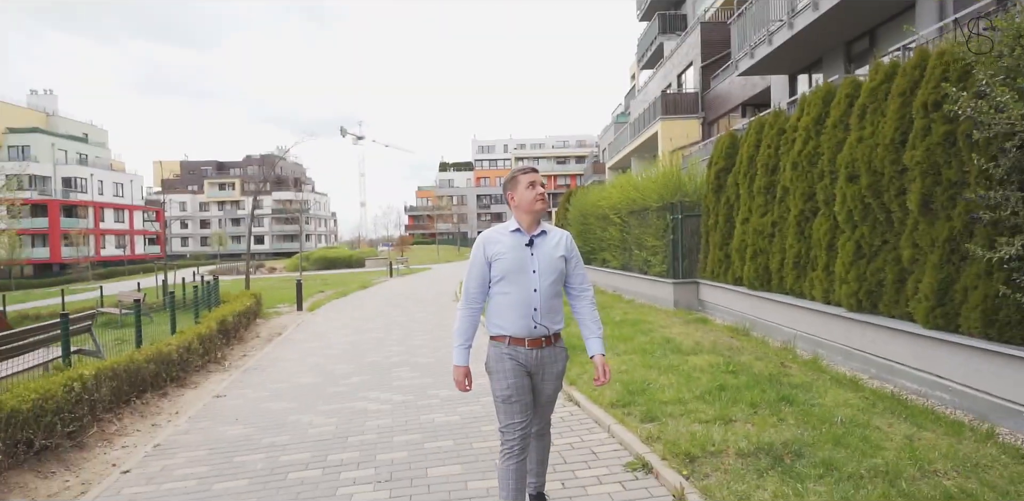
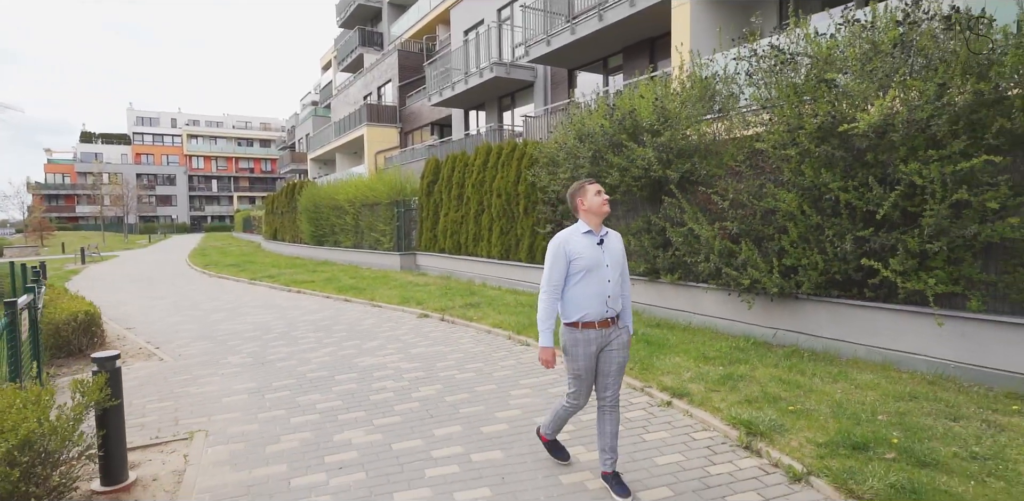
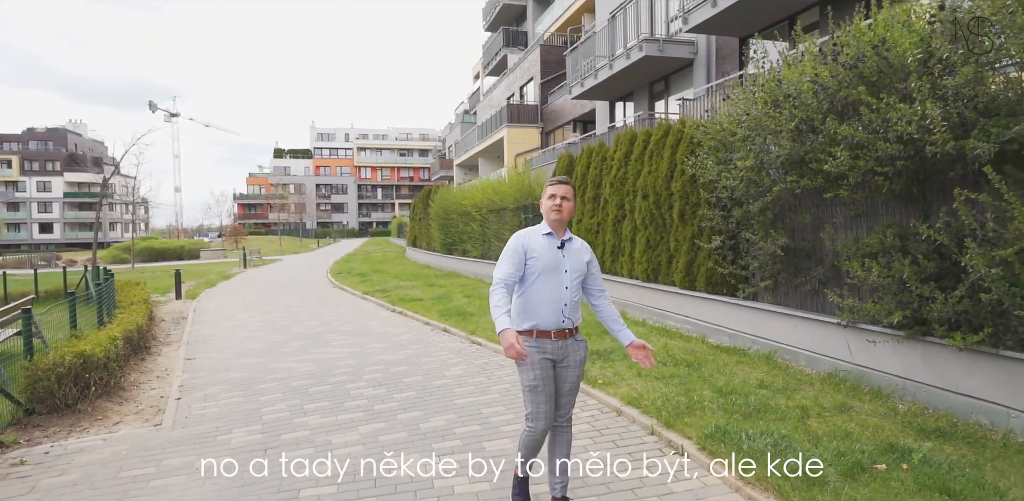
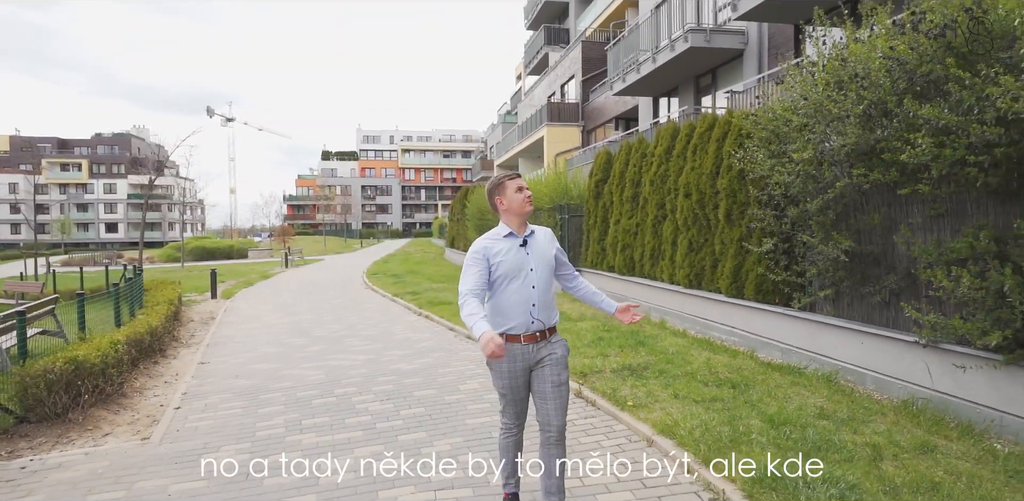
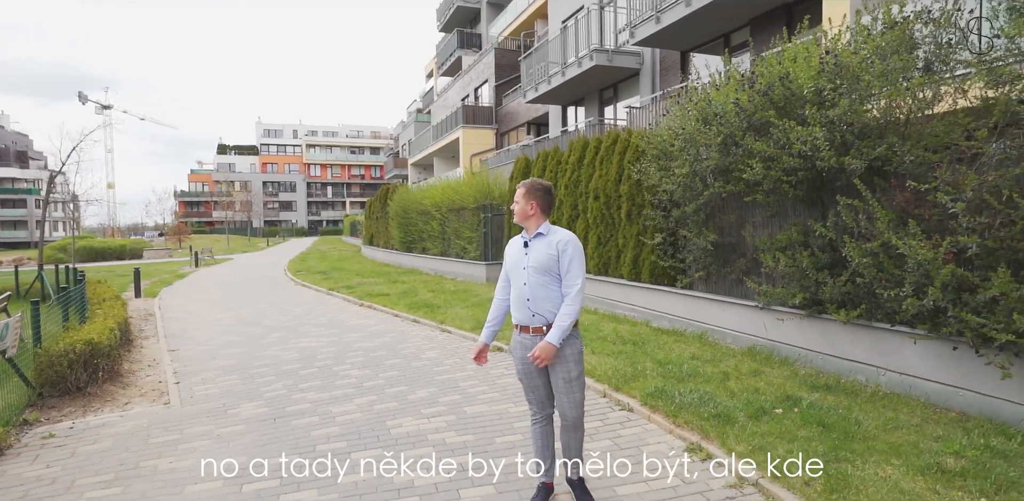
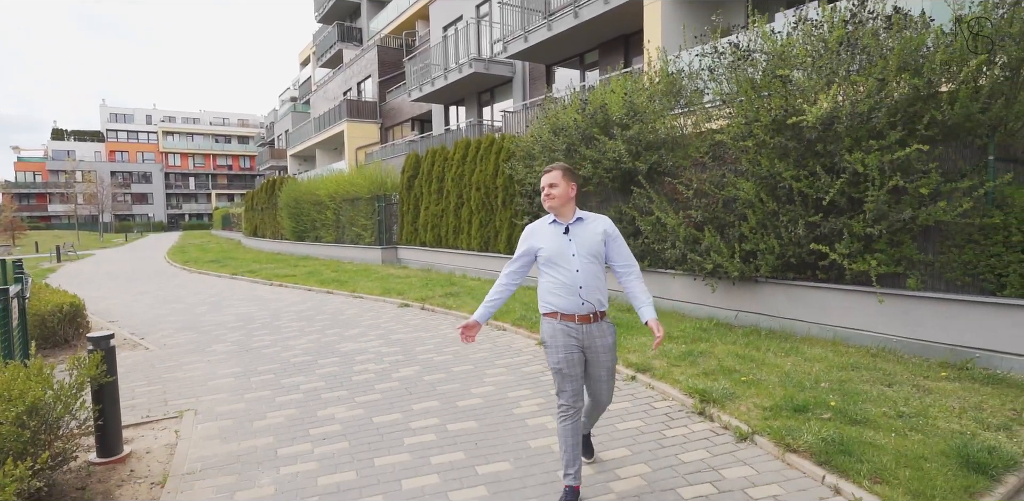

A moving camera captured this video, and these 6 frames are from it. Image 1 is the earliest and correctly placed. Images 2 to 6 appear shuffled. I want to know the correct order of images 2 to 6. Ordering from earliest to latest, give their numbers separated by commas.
4, 3, 5, 2, 6
